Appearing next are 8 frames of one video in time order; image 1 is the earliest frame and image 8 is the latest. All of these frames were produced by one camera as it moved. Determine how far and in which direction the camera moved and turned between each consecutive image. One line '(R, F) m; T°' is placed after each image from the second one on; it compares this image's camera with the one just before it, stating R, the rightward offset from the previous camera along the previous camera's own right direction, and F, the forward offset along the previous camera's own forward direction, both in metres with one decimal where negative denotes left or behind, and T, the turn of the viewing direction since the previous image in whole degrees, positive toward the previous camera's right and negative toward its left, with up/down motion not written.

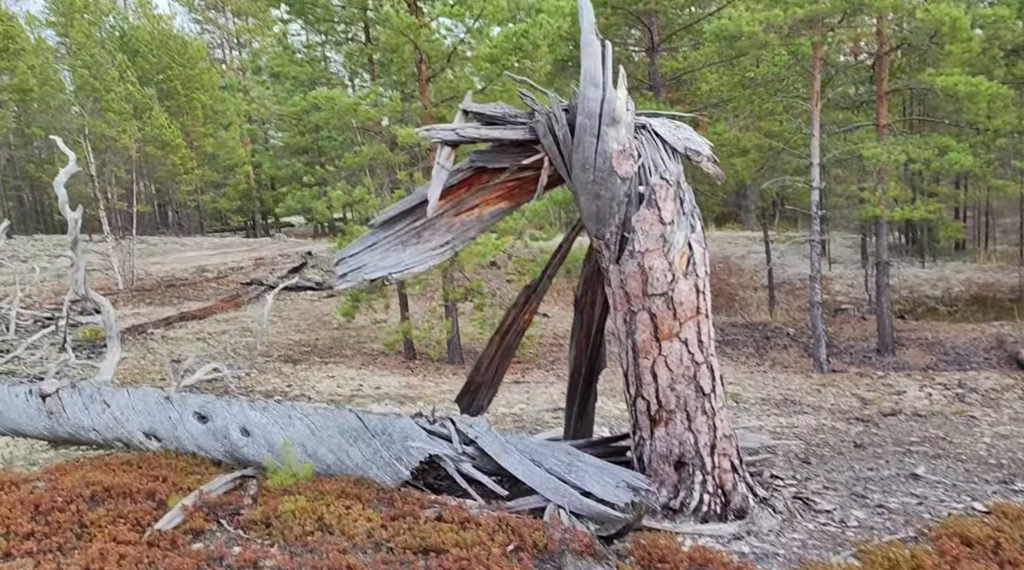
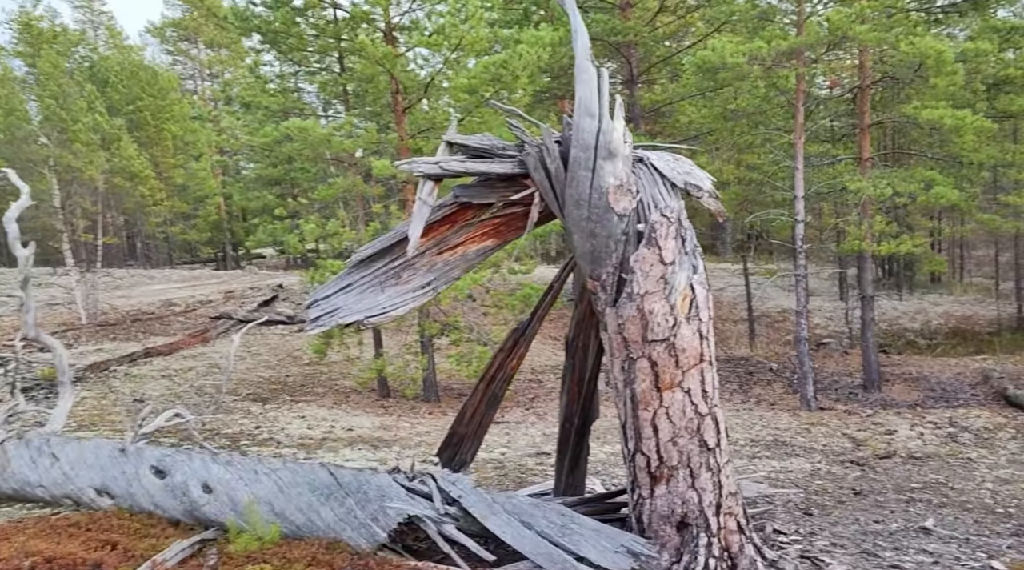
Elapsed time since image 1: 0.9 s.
(-0.1, +0.5) m; +2°
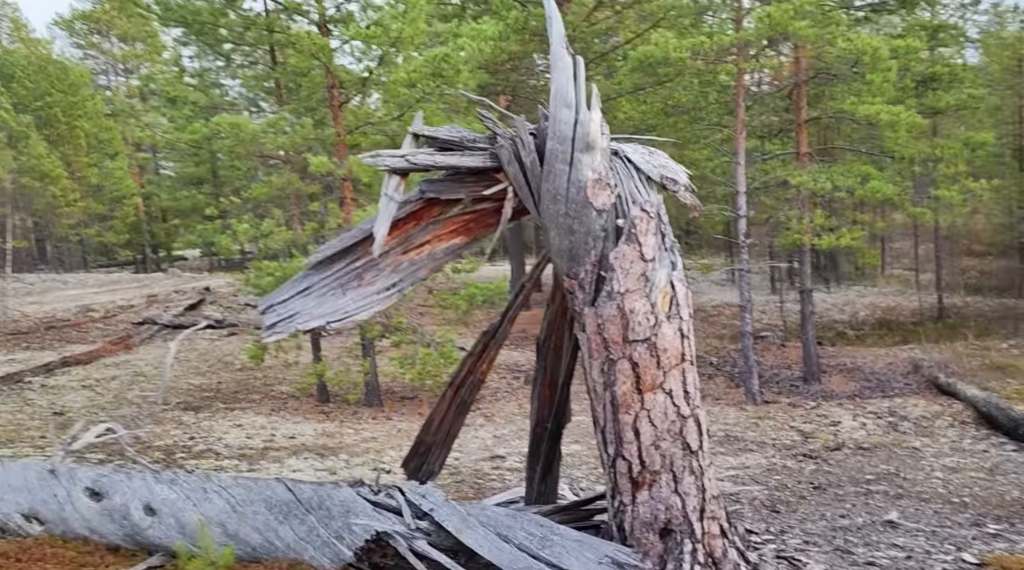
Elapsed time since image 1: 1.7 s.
(-0.3, +0.3) m; +4°
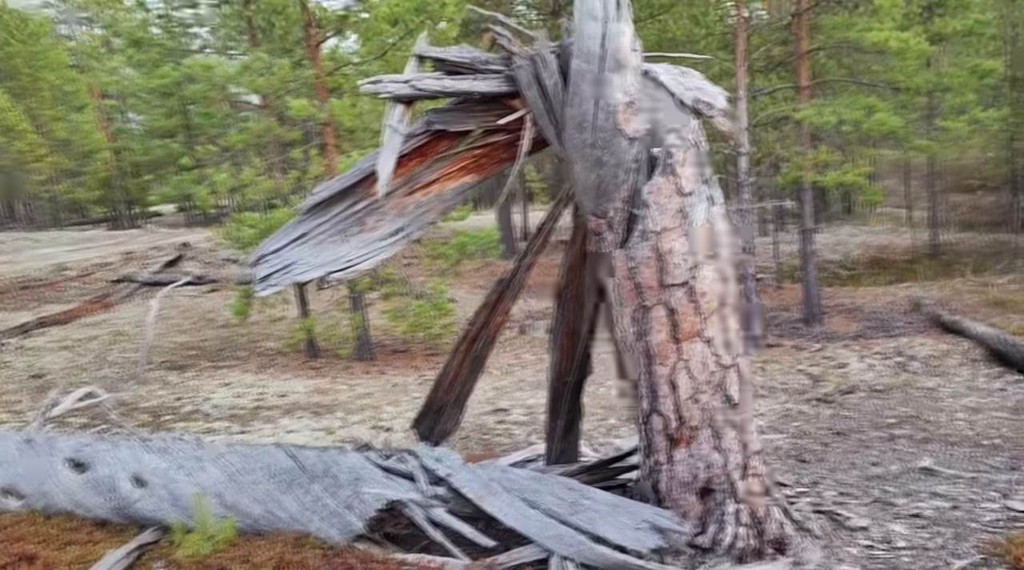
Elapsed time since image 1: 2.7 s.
(-0.2, +0.6) m; +1°
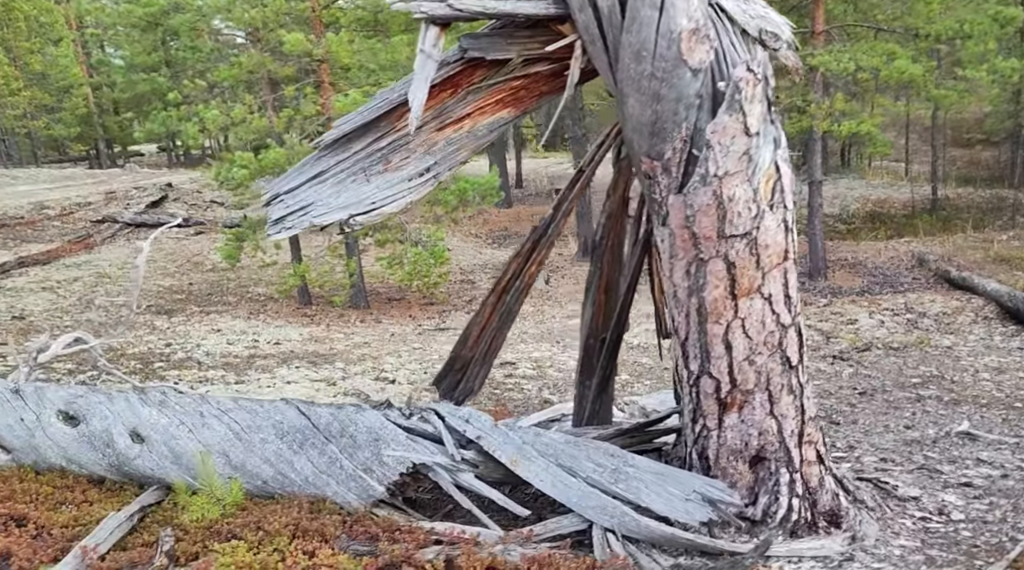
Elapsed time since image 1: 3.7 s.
(-0.3, +0.5) m; +1°
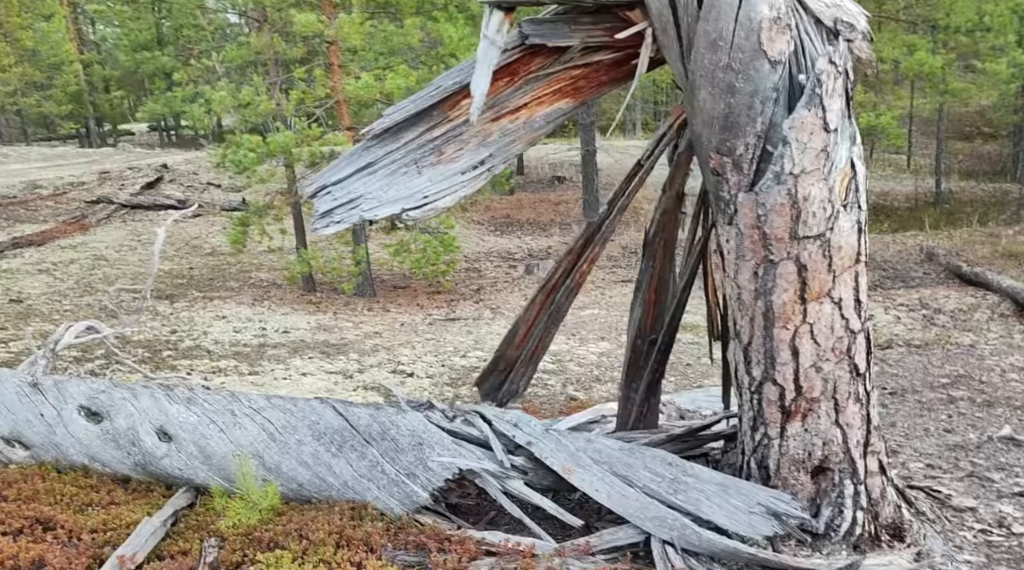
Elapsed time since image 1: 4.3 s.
(-0.3, +0.2) m; +1°
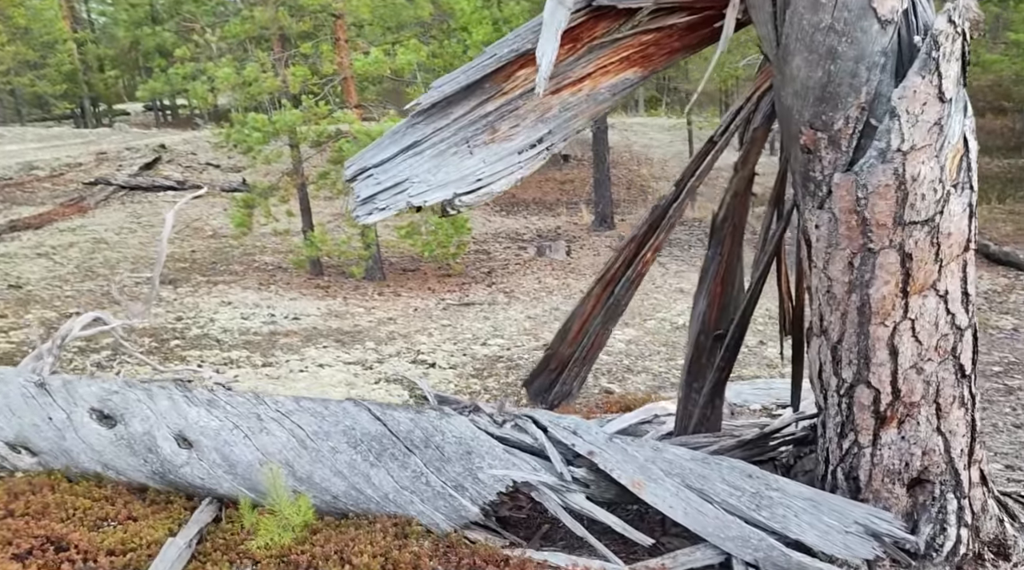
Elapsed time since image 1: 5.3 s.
(-0.3, +0.5) m; 0°
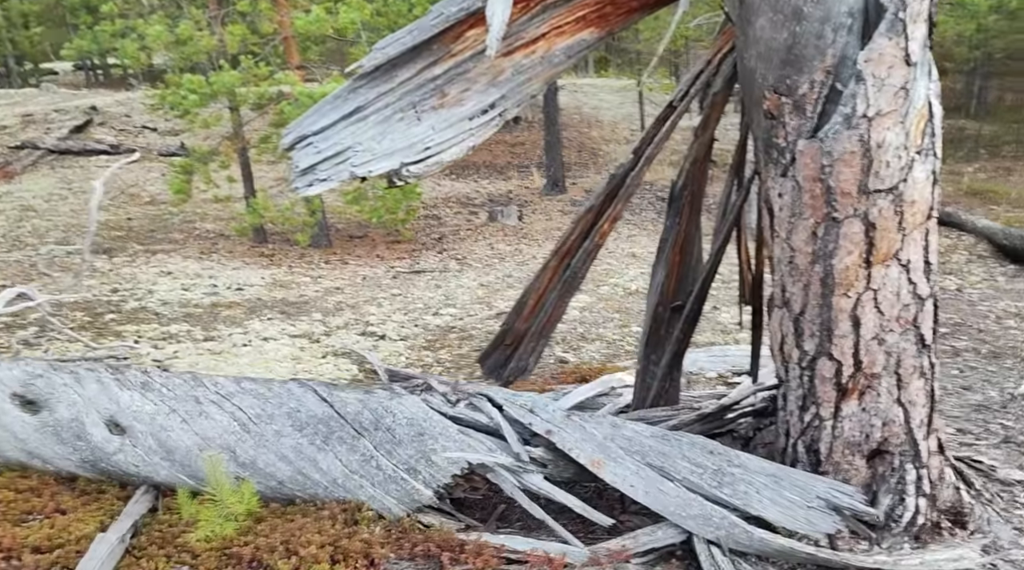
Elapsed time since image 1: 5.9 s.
(0.0, +0.2) m; +3°
